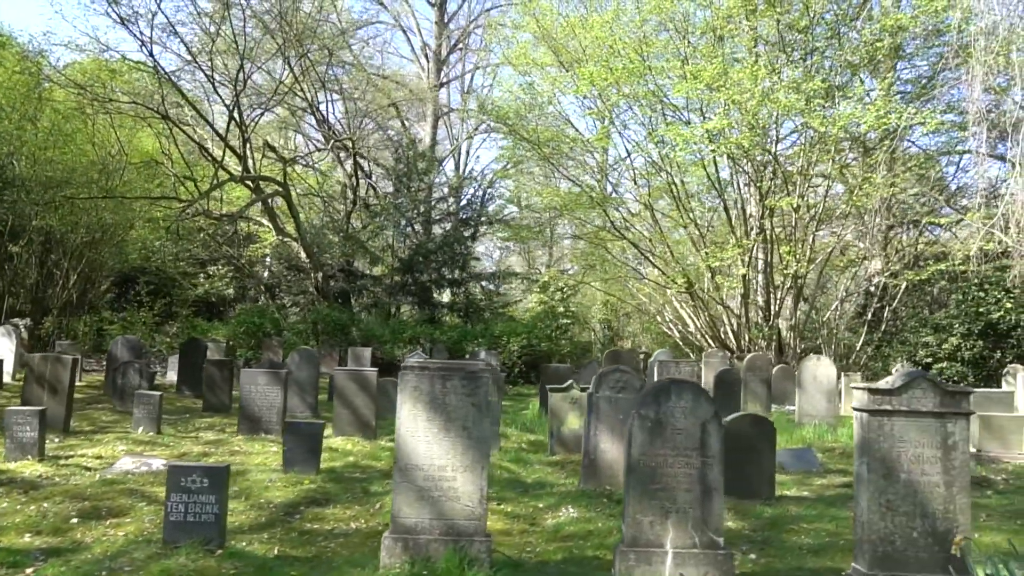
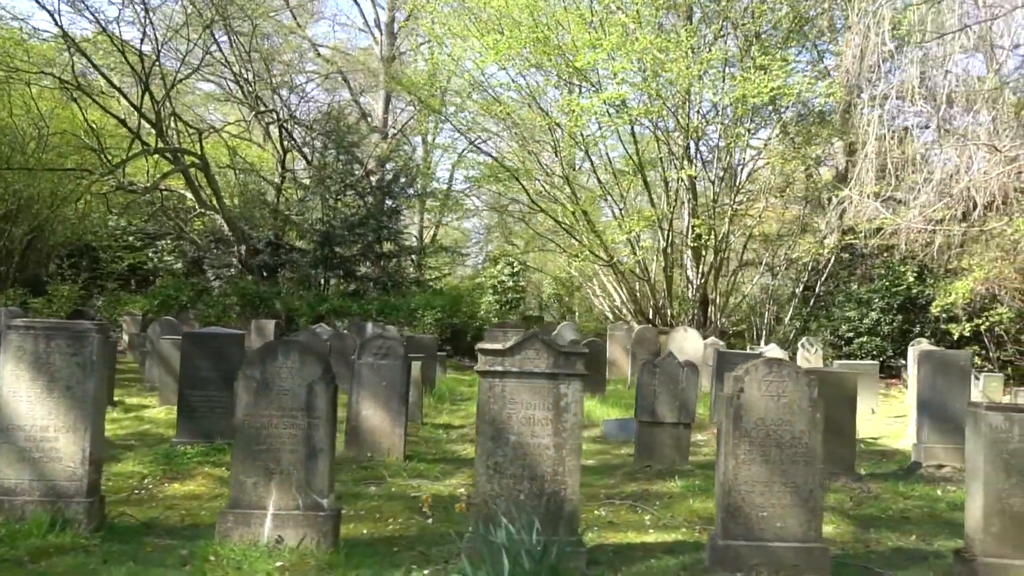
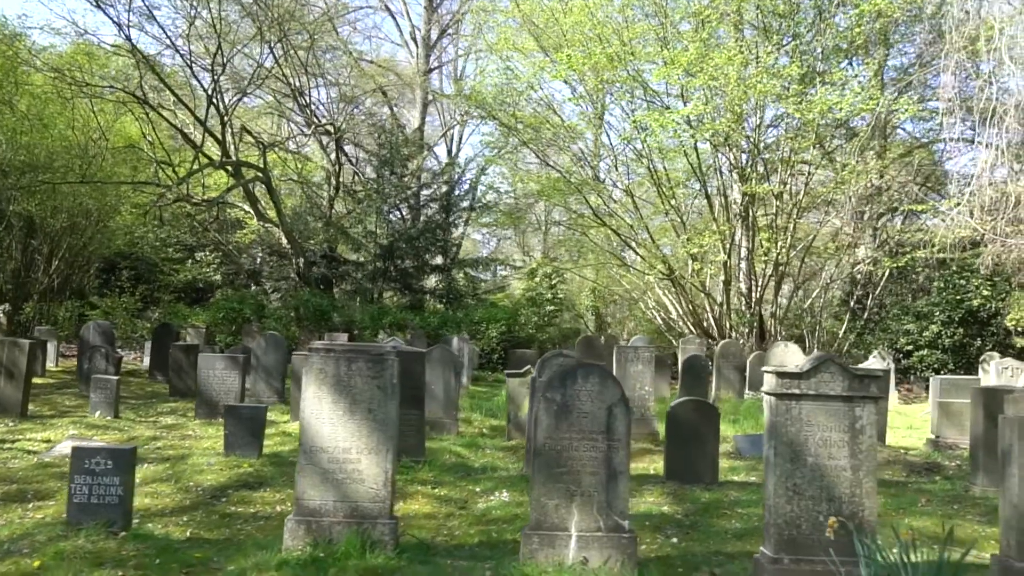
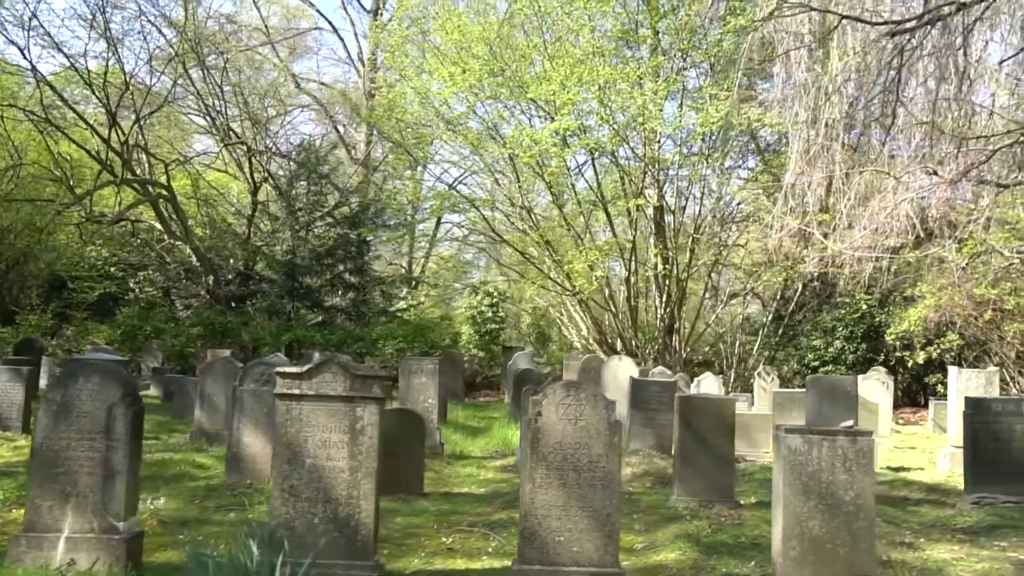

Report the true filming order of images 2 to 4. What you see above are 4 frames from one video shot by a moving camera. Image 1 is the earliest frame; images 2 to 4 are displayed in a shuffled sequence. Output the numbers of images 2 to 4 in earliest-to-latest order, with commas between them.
3, 2, 4
